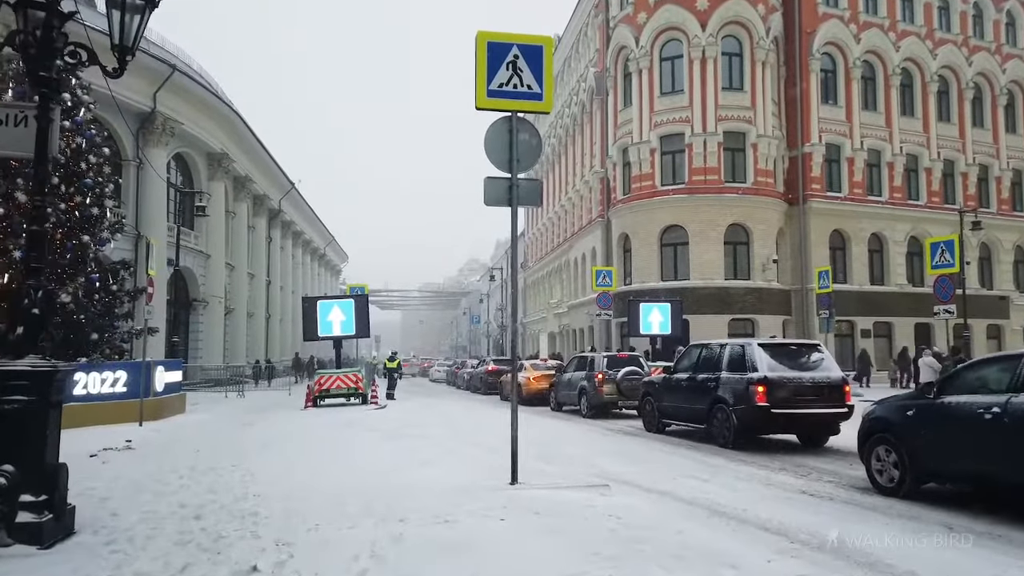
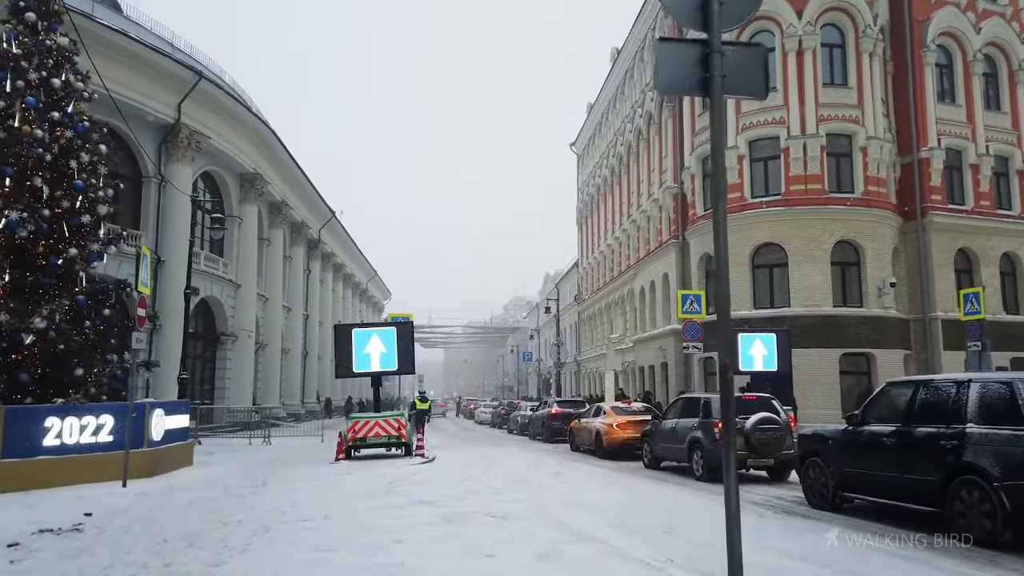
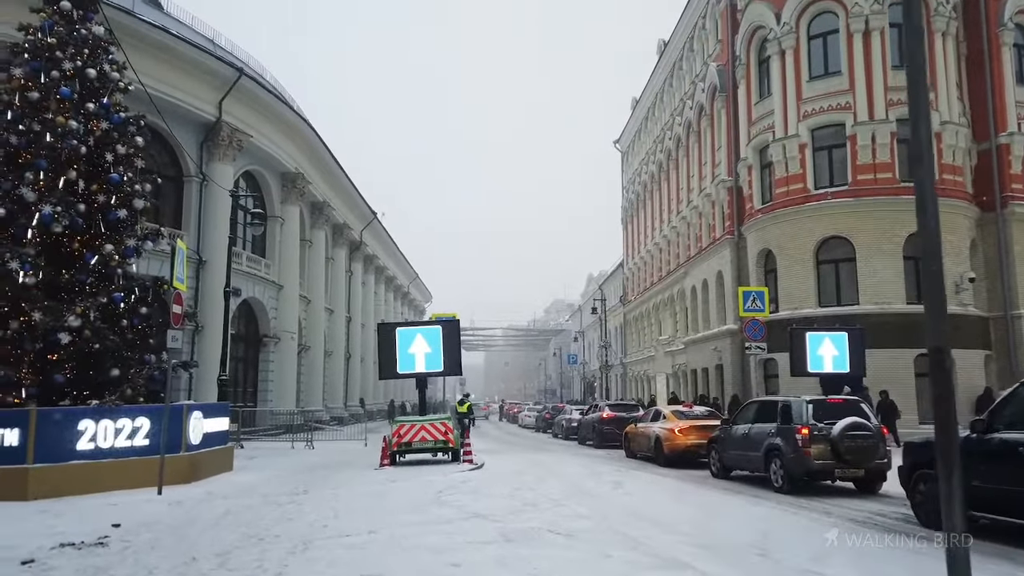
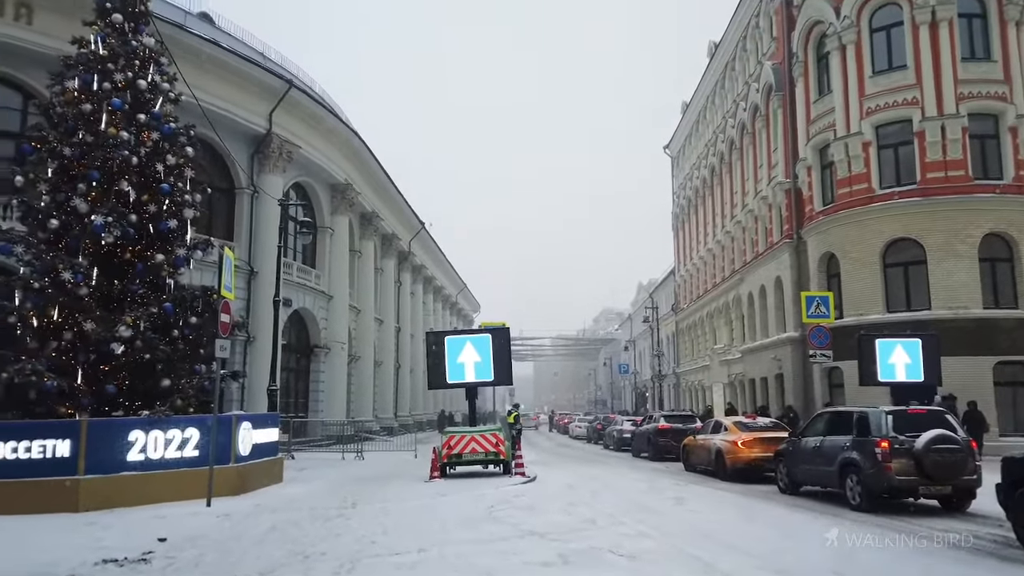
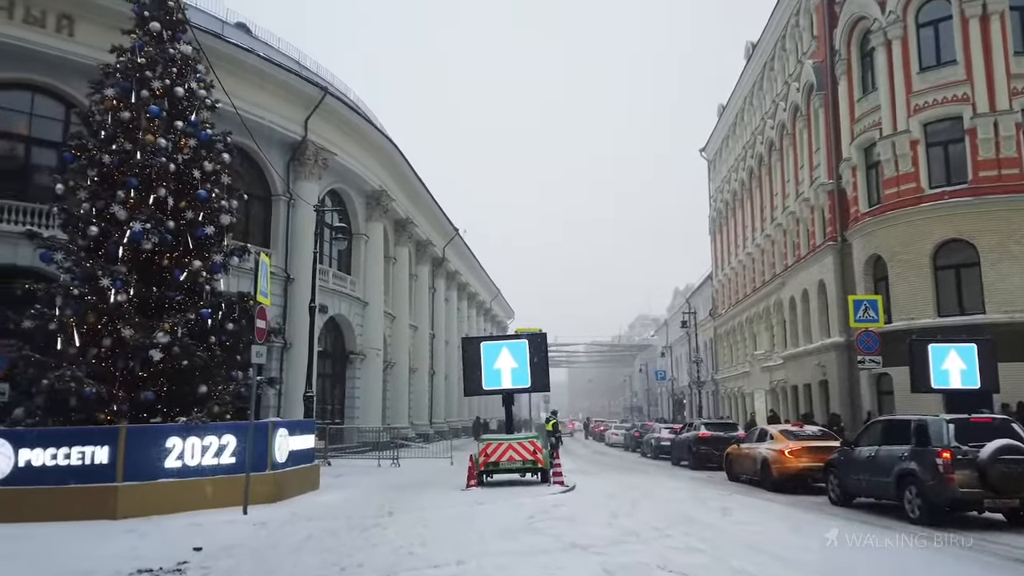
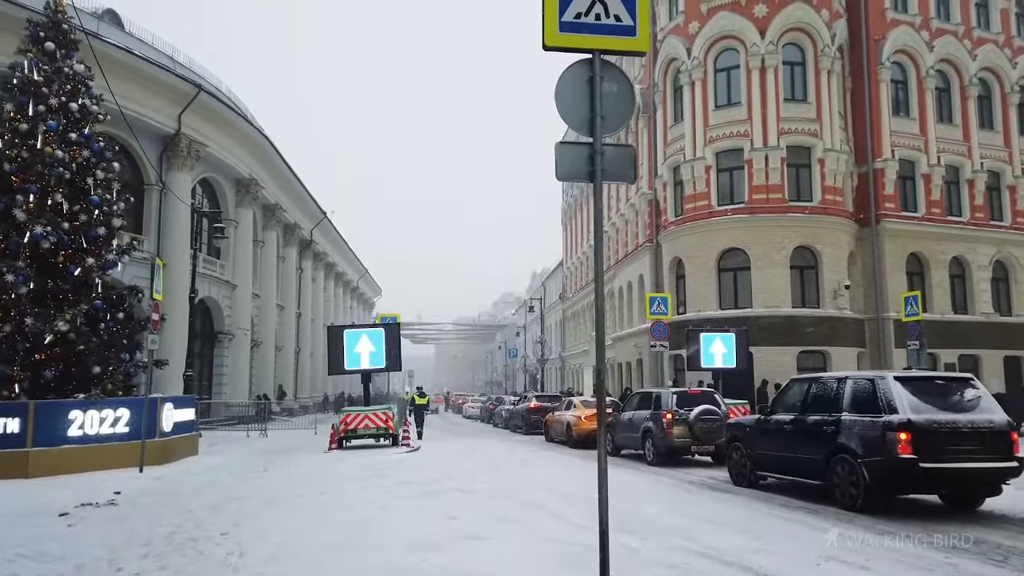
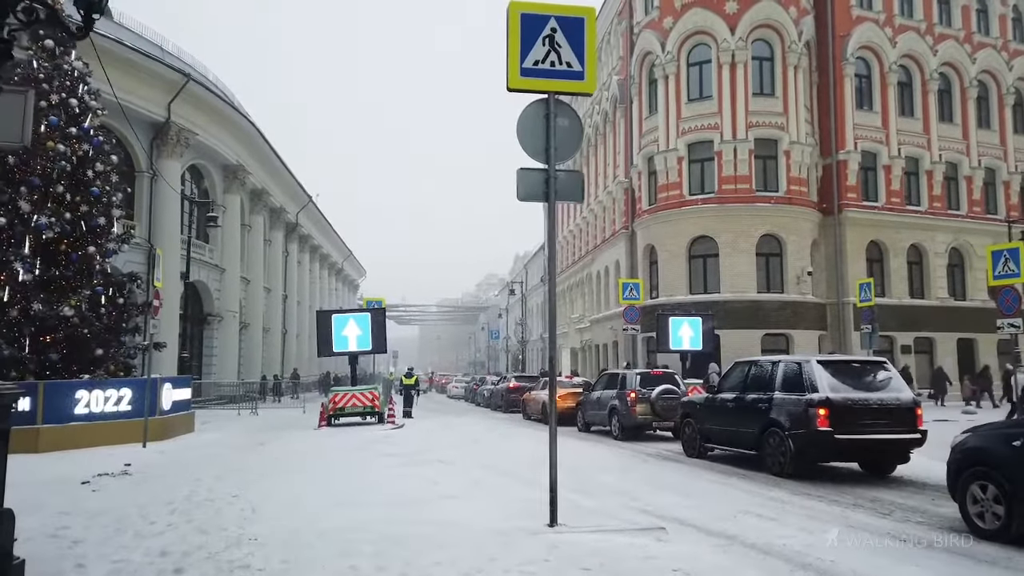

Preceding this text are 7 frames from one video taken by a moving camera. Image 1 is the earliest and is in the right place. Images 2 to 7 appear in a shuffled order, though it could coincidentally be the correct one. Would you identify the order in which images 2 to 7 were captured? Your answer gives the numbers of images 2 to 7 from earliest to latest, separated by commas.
7, 6, 2, 3, 4, 5
